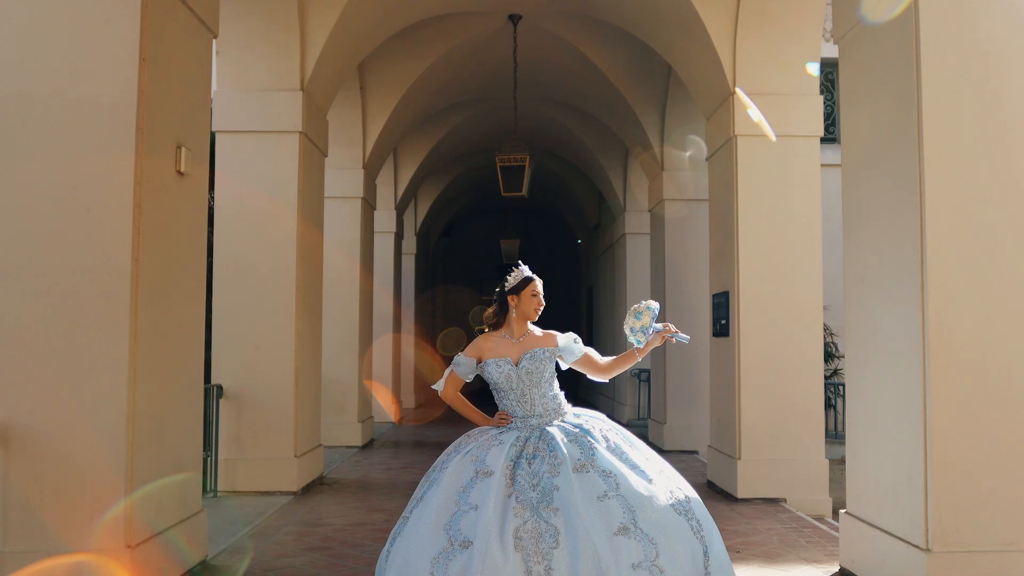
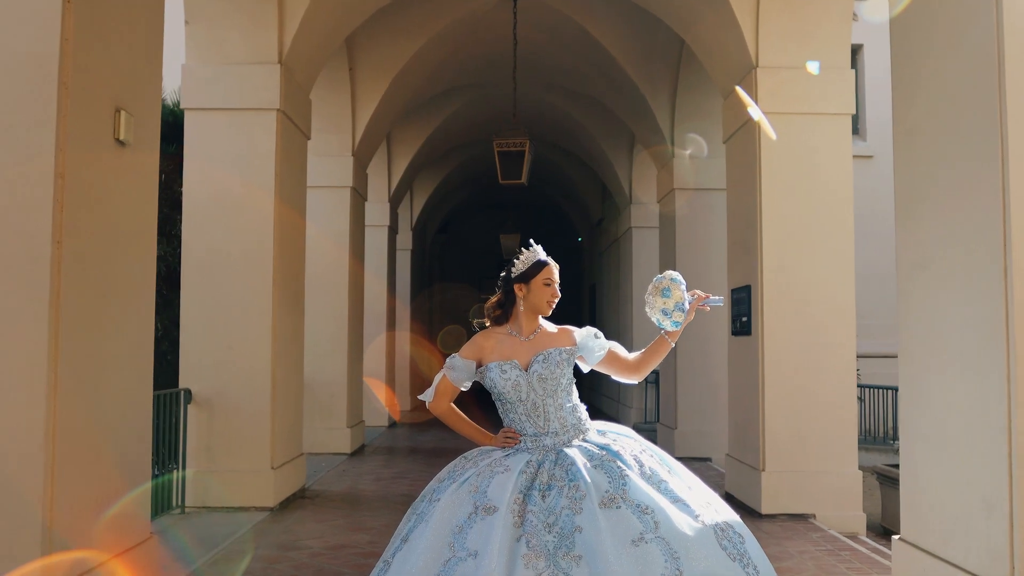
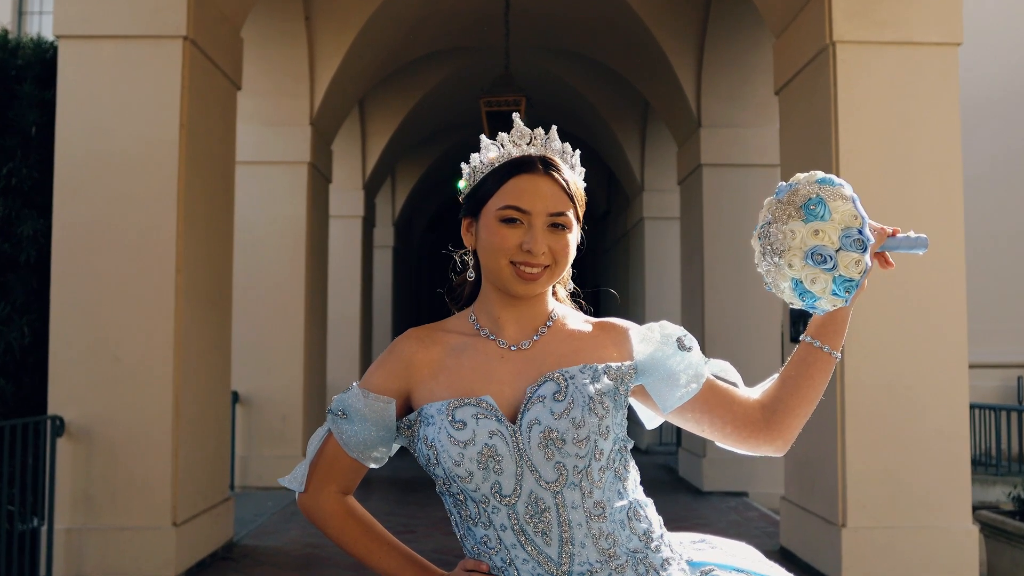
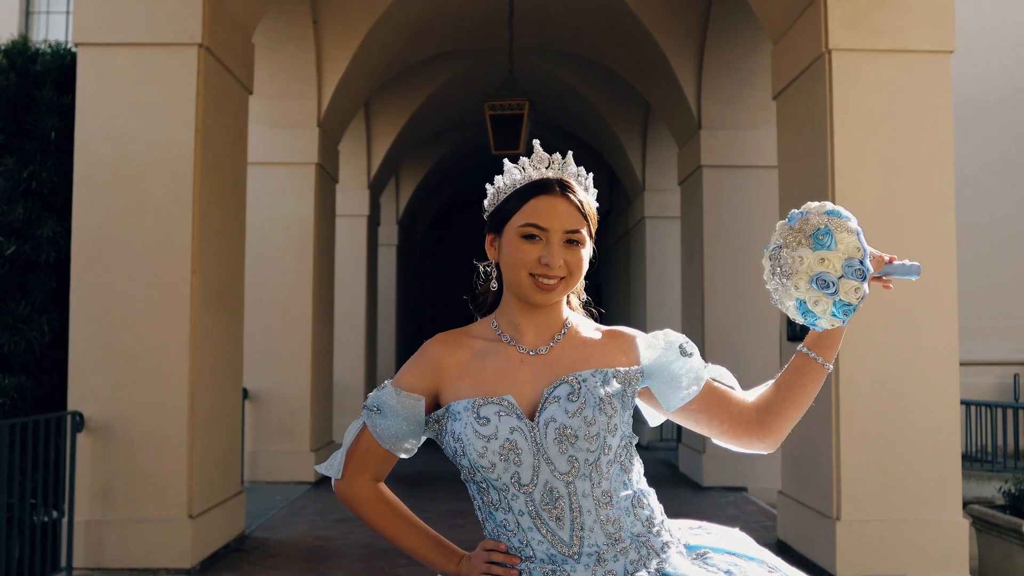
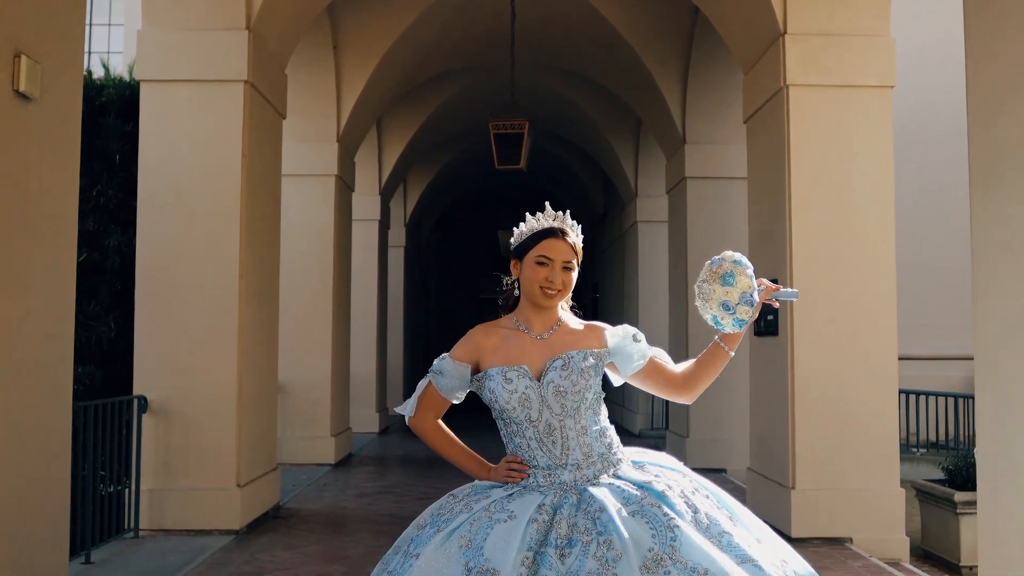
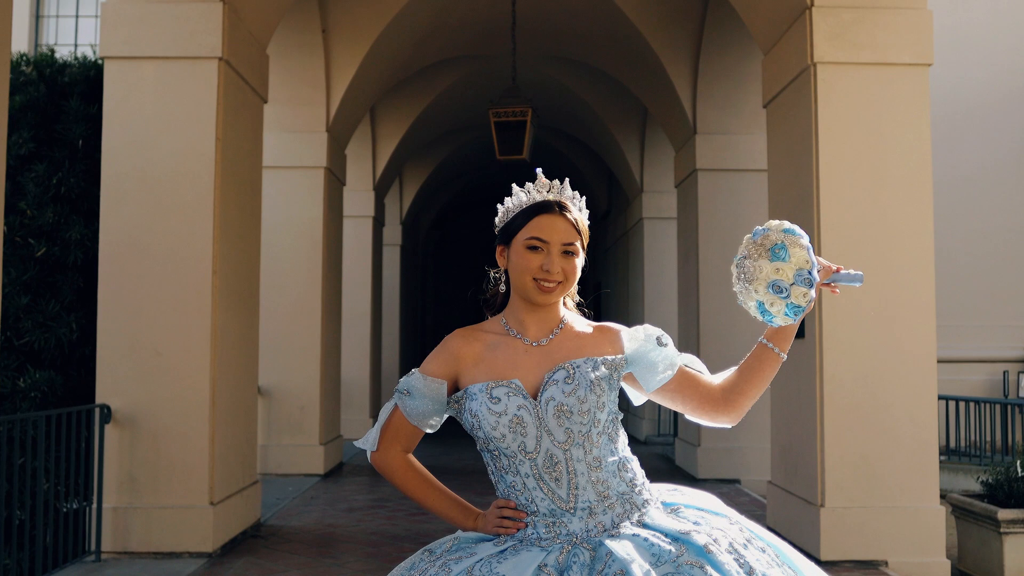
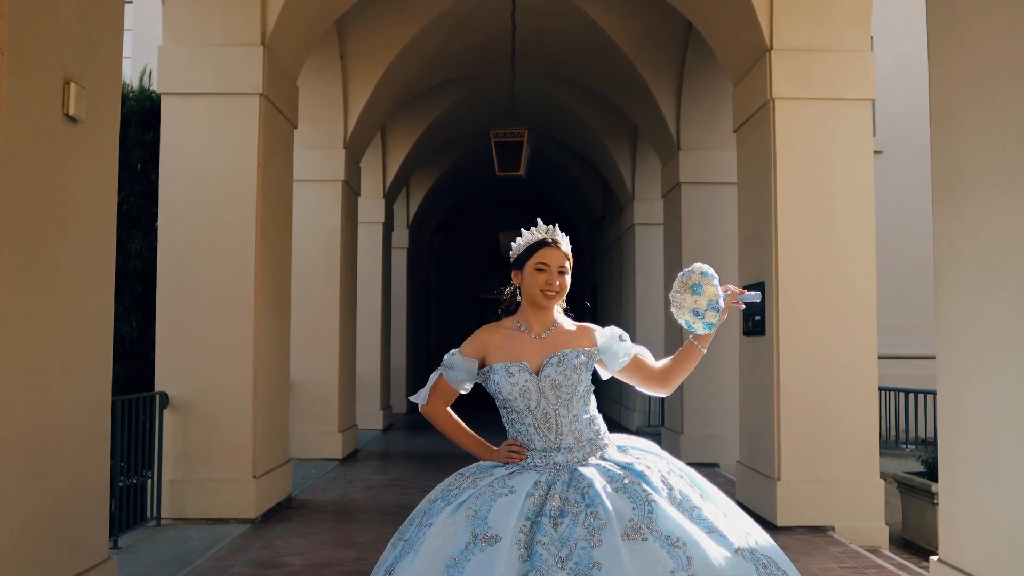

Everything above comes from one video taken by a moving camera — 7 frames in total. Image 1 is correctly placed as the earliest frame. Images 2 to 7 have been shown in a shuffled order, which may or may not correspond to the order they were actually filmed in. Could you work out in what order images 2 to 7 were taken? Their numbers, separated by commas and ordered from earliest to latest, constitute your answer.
2, 7, 5, 6, 4, 3
